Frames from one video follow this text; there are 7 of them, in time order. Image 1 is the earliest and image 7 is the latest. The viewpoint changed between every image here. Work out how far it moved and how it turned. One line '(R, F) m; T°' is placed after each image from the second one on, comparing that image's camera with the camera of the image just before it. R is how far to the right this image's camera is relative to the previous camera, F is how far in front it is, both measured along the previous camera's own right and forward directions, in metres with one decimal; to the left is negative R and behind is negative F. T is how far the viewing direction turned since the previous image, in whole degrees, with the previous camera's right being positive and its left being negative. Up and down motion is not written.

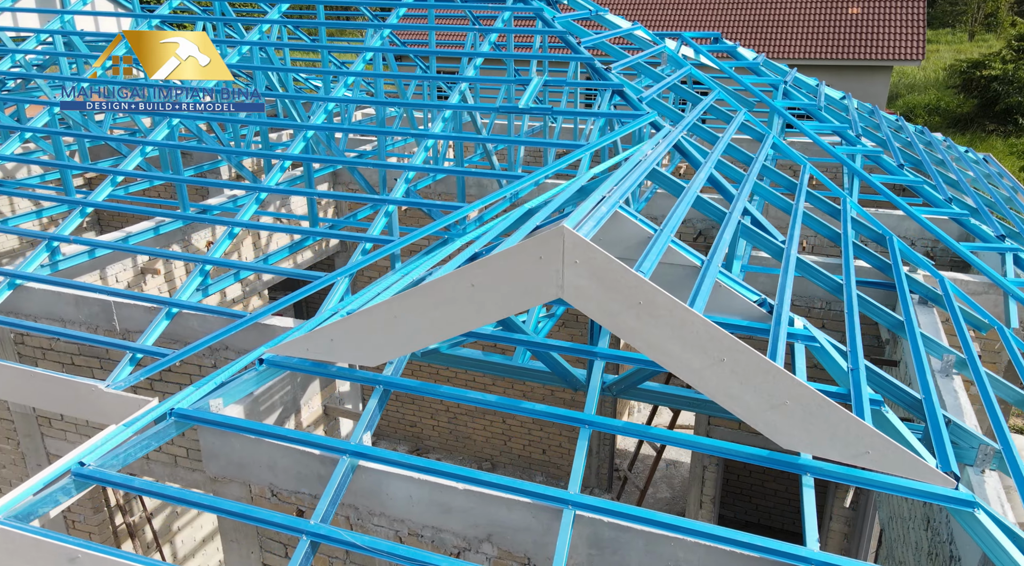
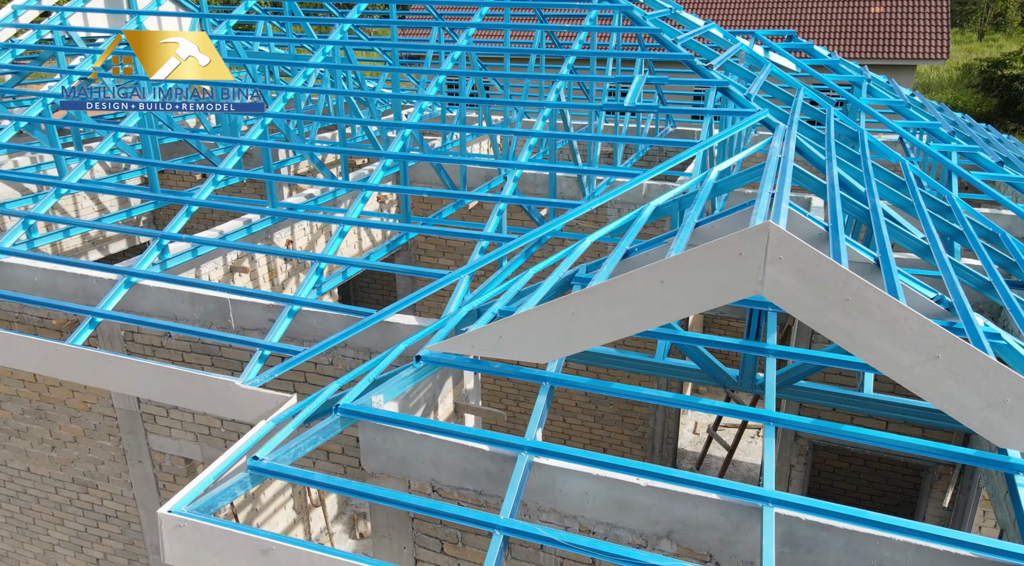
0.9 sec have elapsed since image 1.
(-0.6, 0.0) m; -1°
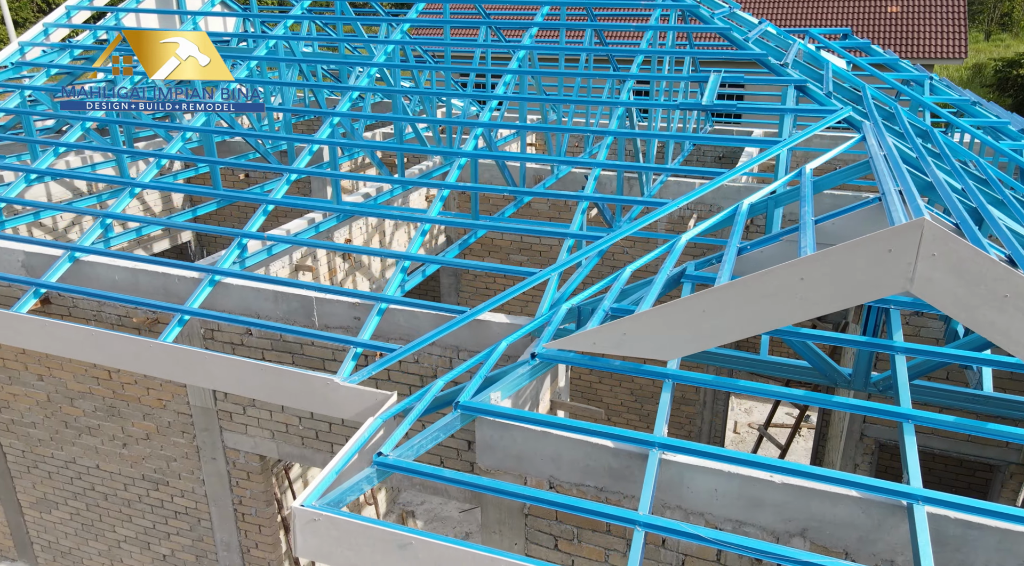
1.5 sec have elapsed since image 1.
(-0.4, 0.0) m; -1°
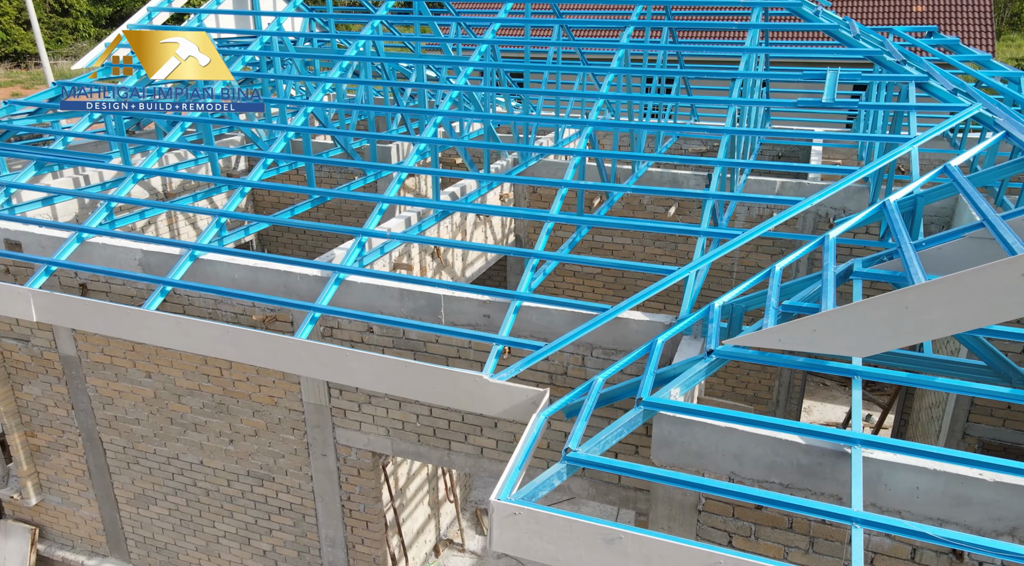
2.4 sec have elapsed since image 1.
(-0.7, 0.0) m; -1°
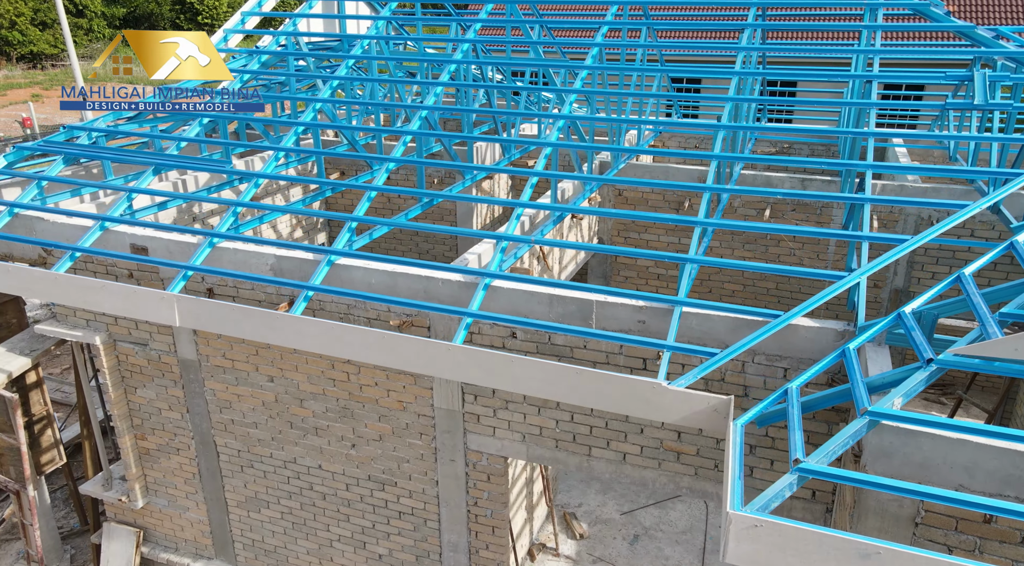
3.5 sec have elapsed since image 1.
(-0.8, 0.0) m; -1°
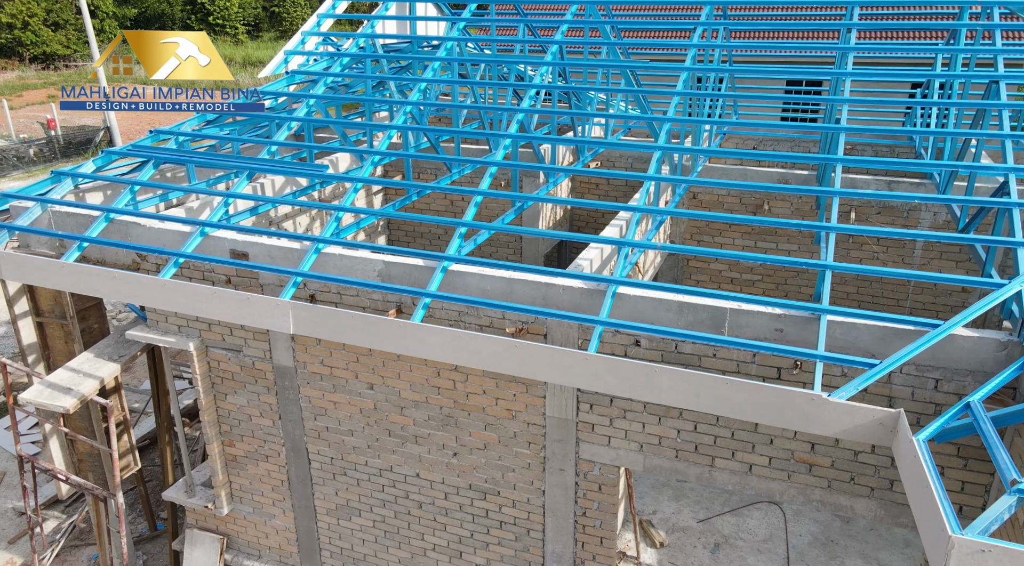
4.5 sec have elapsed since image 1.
(-0.7, +0.1) m; -1°
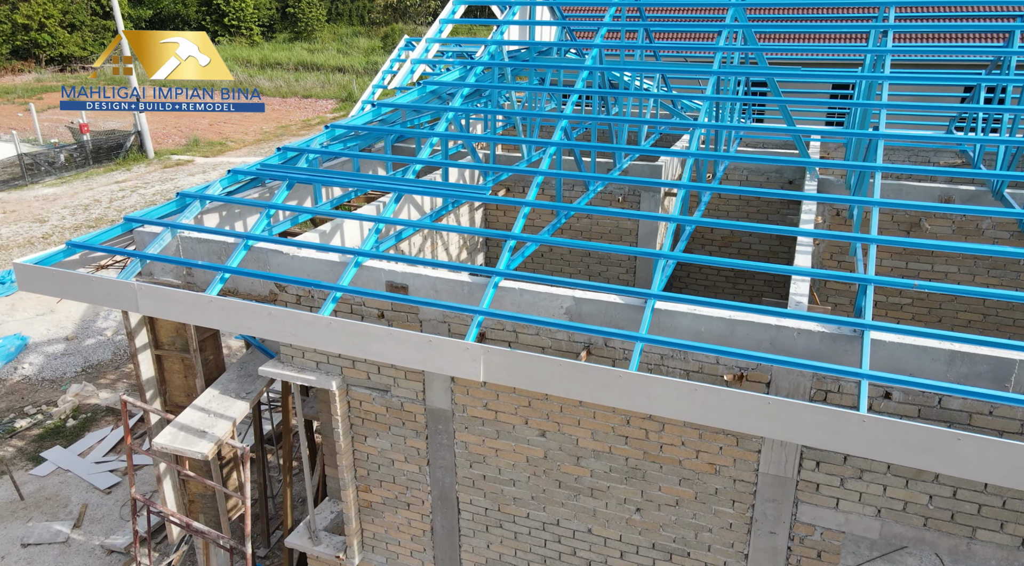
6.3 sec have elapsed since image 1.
(-1.2, +0.6) m; -1°
